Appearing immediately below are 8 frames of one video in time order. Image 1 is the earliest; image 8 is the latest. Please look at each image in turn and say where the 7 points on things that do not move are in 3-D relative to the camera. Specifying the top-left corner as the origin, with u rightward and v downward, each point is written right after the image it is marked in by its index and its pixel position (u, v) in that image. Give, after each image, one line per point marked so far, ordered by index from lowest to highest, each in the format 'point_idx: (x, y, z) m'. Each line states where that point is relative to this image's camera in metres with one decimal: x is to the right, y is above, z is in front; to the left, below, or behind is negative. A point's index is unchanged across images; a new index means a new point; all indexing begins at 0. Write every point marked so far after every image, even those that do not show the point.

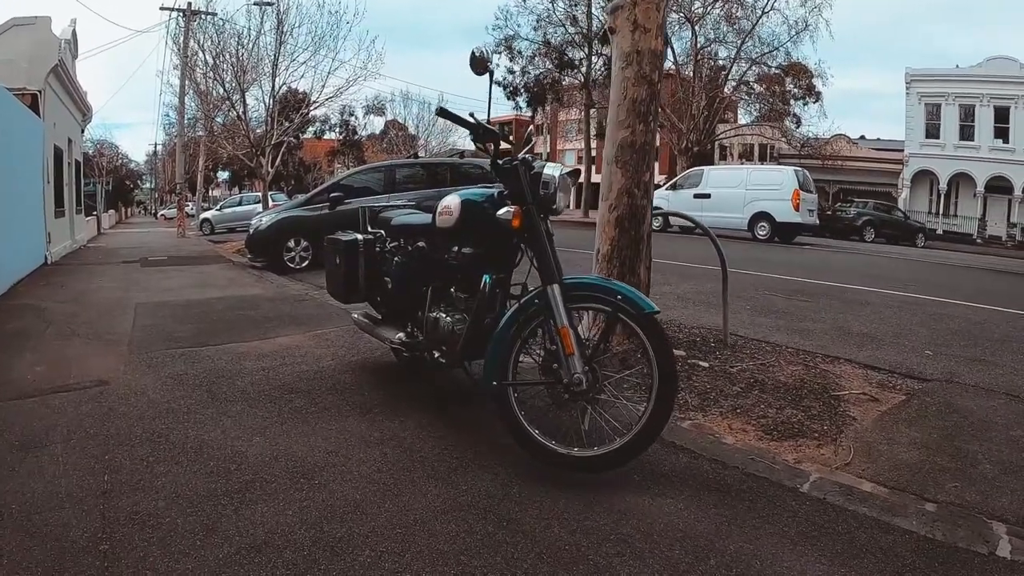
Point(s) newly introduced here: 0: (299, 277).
0: (-3.2, +0.2, +10.8) m
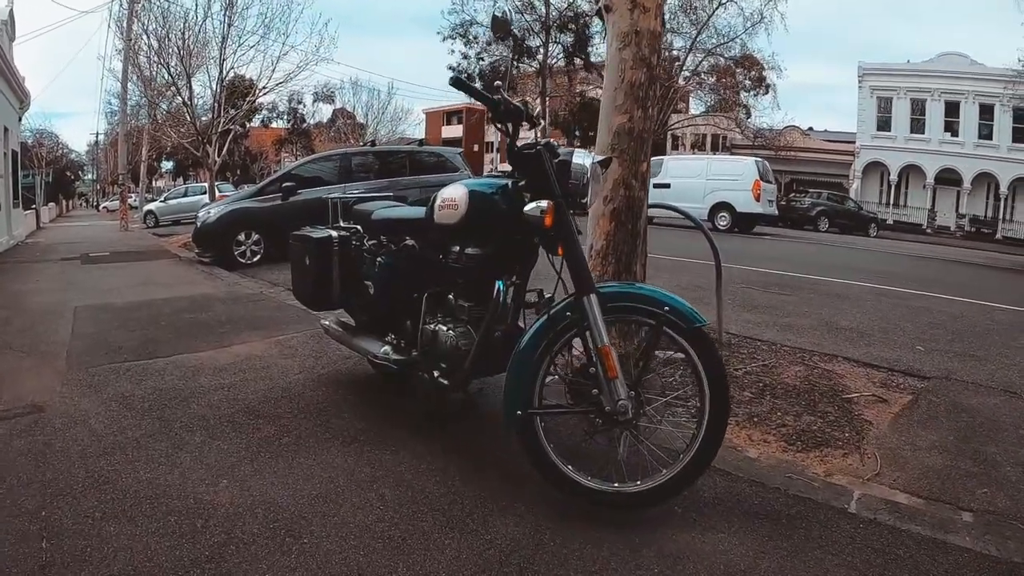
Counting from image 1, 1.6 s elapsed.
0: (-3.5, +0.2, +10.1) m
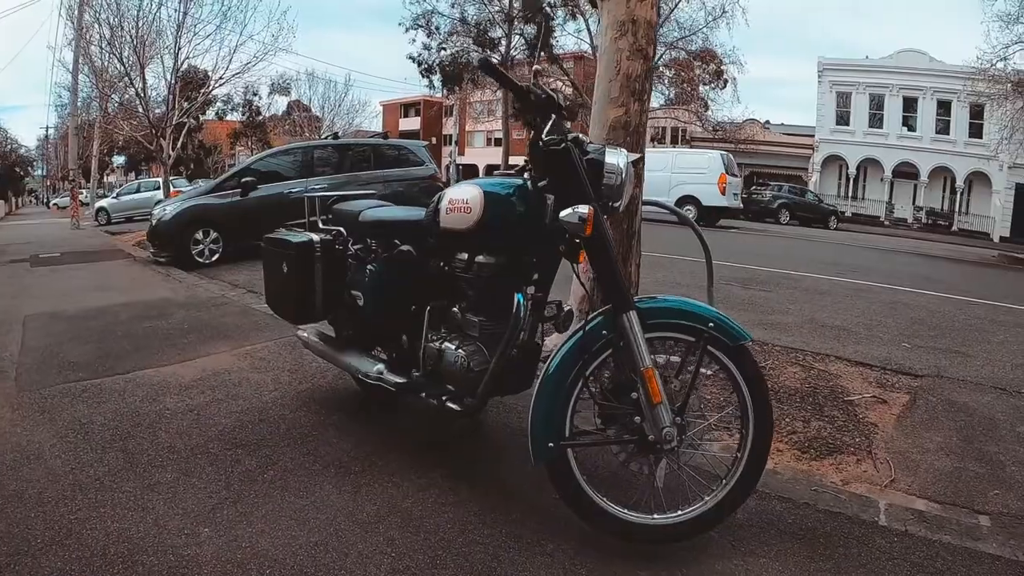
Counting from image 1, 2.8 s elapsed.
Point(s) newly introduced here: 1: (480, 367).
0: (-3.9, +0.2, +9.5) m
1: (-0.1, -0.3, +2.8) m
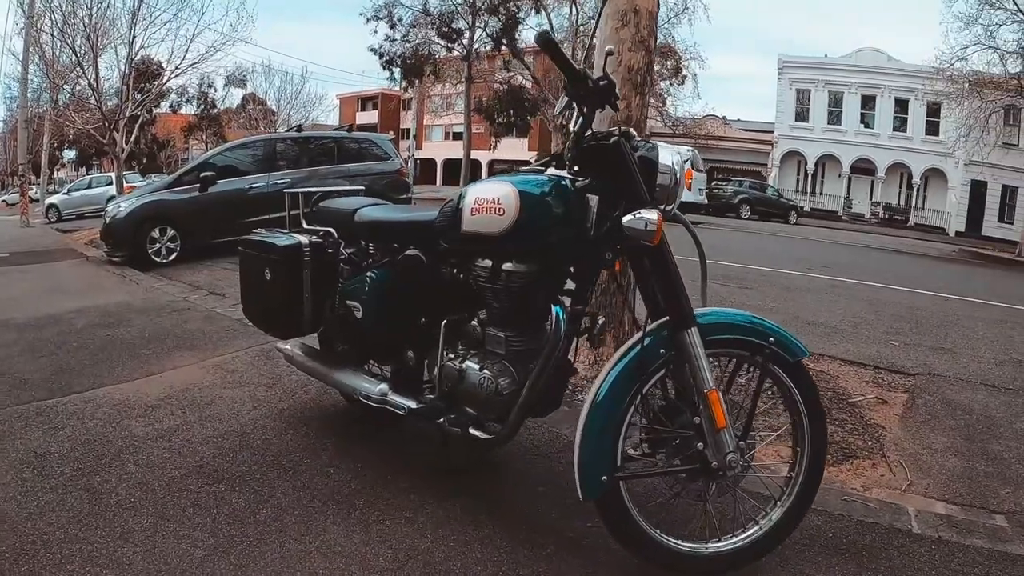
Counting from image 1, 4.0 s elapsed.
0: (-4.1, +0.2, +9.0) m
1: (0.0, -0.3, +2.5) m
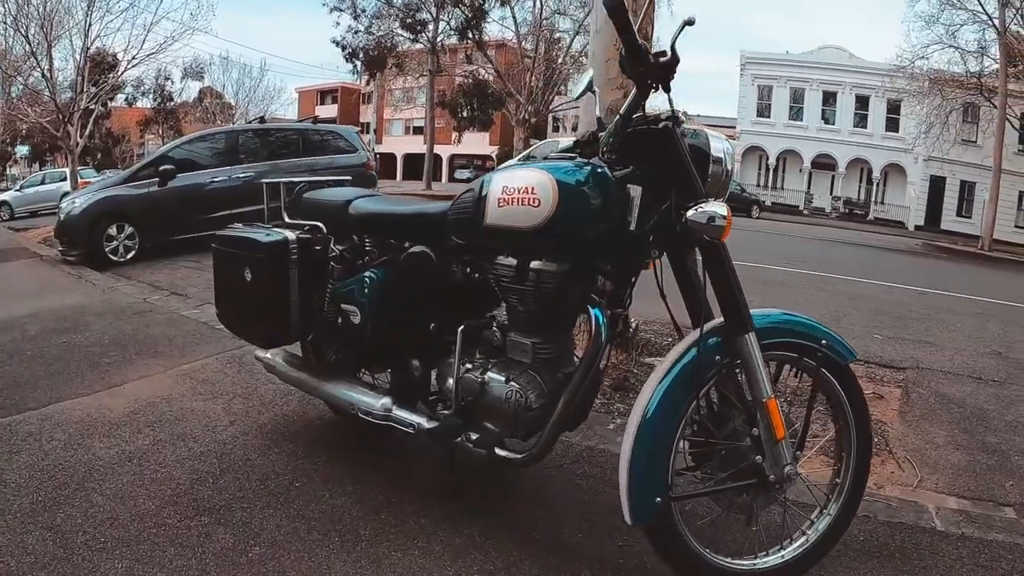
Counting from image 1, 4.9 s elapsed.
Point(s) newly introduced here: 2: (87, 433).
0: (-4.4, +0.2, +8.5) m
1: (+0.1, -0.3, +2.2) m
2: (-1.9, -0.6, +3.3) m
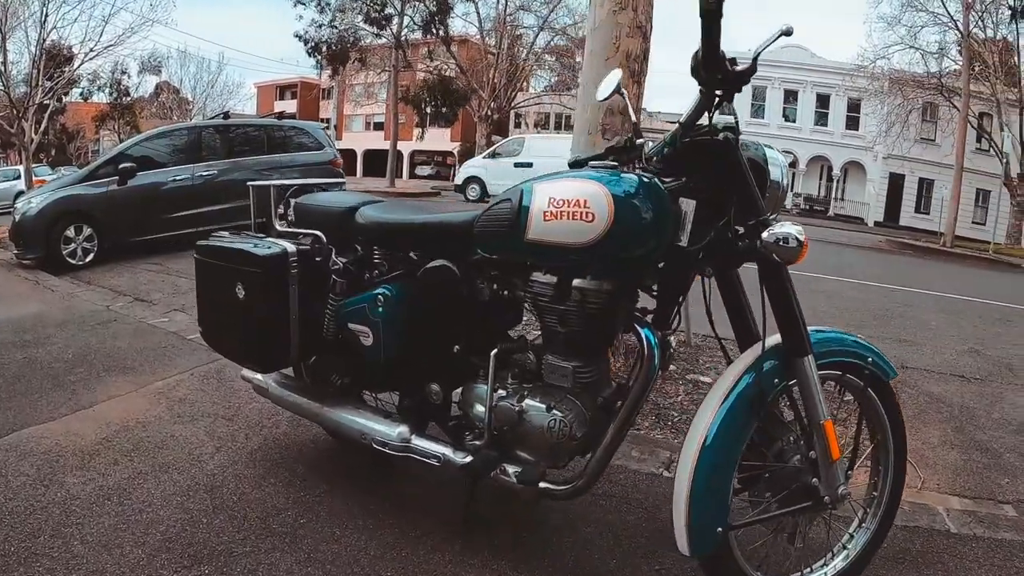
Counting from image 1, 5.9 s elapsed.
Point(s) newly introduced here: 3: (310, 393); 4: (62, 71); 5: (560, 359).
0: (-4.6, +0.1, +8.0) m
1: (+0.2, -0.4, +2.0) m
2: (-1.8, -0.7, +3.0) m
3: (-0.7, -0.4, +2.8) m
4: (-9.6, +4.6, +15.6) m
5: (+0.1, -0.2, +2.1) m
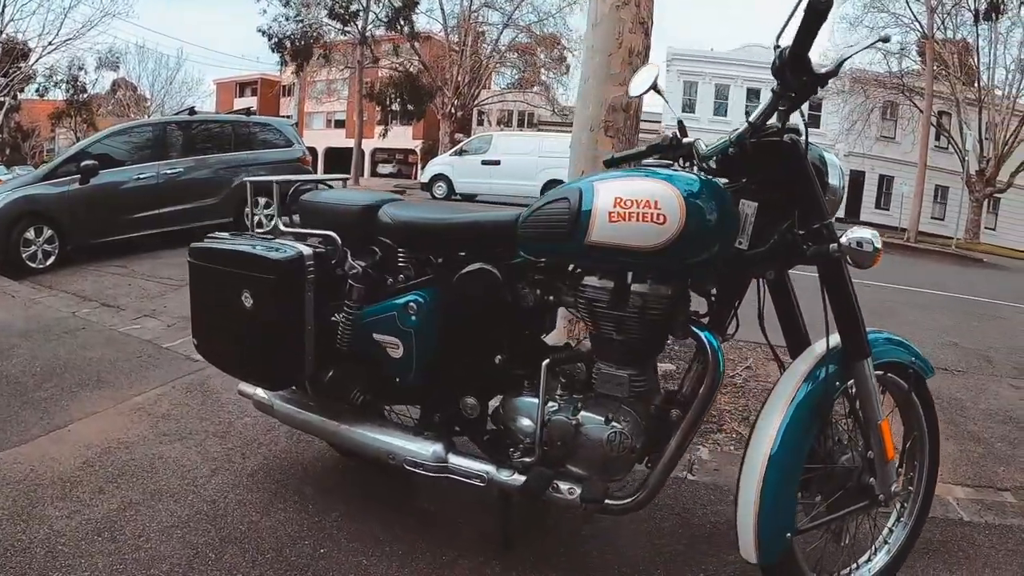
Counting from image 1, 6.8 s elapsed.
0: (-4.7, +0.1, +7.6) m
1: (+0.3, -0.4, +1.8) m
2: (-1.8, -0.8, +2.8) m
3: (-0.6, -0.4, +2.6) m
4: (-10.2, +4.5, +15.0) m
5: (+0.3, -0.2, +1.9) m
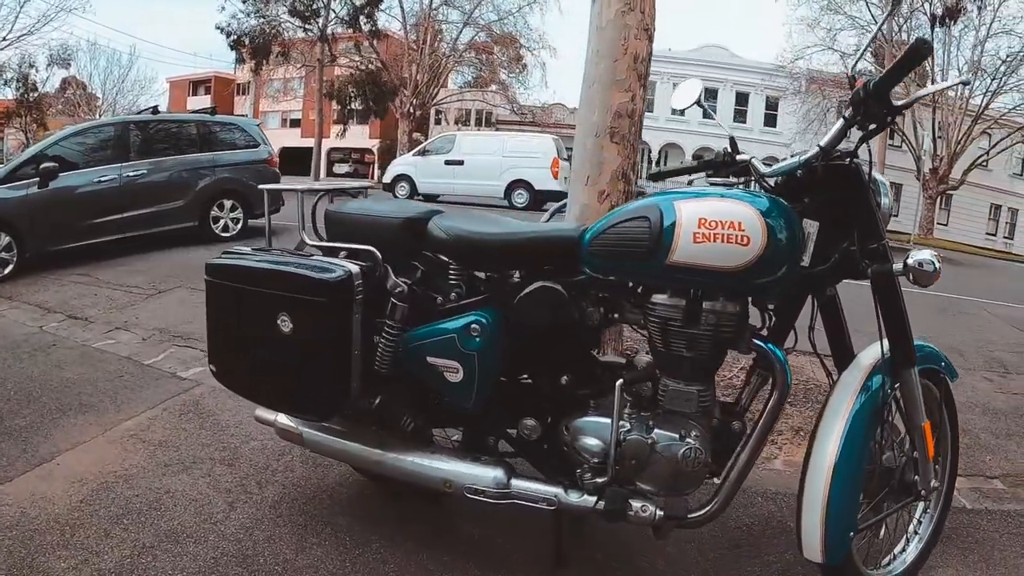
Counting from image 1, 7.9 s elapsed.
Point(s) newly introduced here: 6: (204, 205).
0: (-4.8, -0.1, +7.2) m
1: (+0.6, -0.5, +1.7) m
2: (-1.6, -0.8, +2.5) m
3: (-0.5, -0.5, +2.4) m
4: (-10.7, +4.4, +14.2) m
5: (+0.5, -0.3, +1.8) m
6: (-3.8, +1.0, +9.1) m
